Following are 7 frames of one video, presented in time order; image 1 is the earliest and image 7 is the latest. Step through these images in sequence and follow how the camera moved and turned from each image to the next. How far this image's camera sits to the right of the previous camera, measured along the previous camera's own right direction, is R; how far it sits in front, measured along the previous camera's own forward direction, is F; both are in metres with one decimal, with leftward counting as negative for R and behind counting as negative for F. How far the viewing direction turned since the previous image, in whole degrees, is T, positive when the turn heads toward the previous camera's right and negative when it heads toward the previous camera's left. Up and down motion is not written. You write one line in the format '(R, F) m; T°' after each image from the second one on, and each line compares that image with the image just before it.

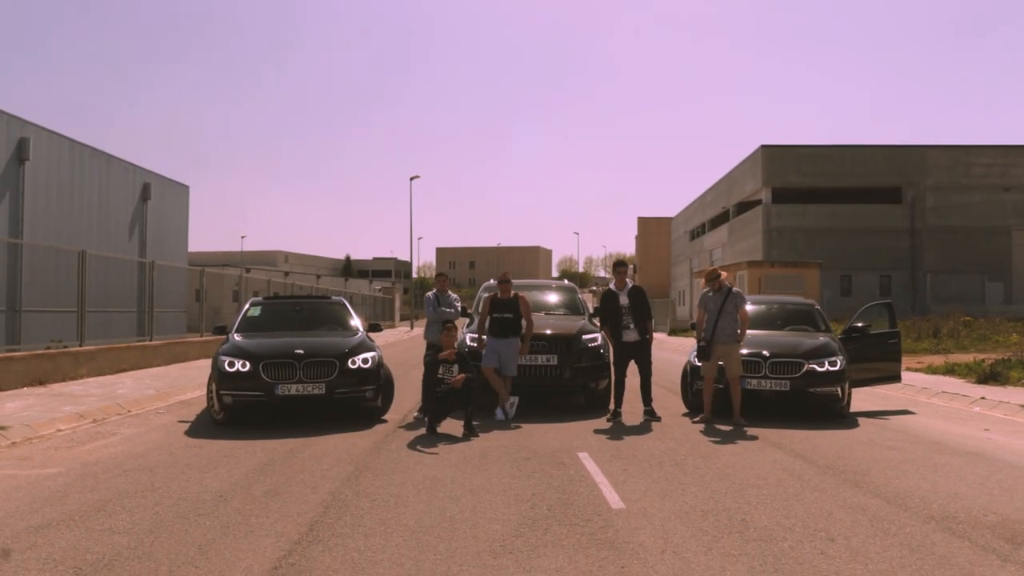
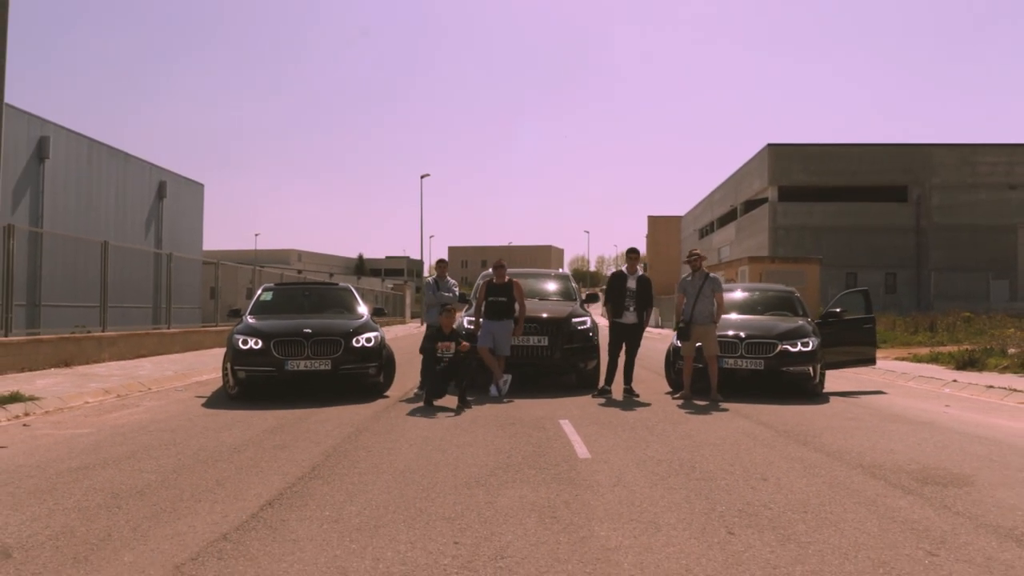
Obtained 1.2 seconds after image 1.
(+0.3, -0.8) m; -1°
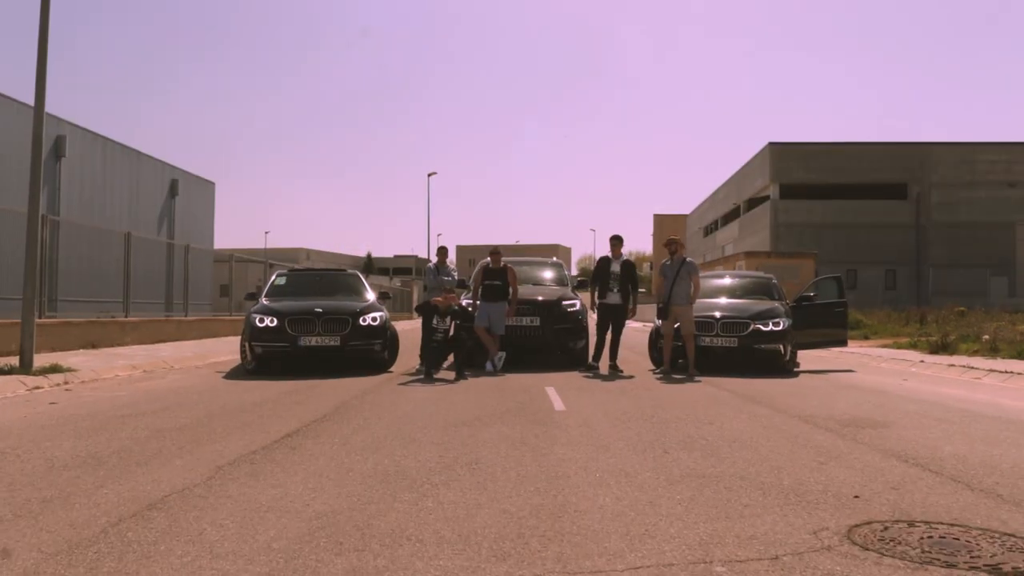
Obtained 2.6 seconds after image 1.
(+0.2, -1.1) m; -1°
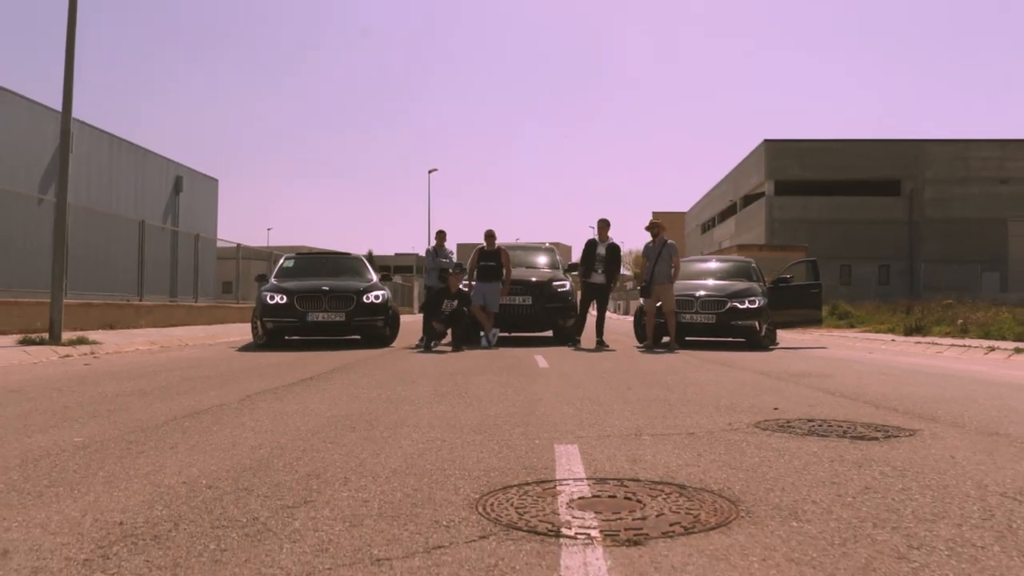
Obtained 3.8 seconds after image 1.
(+0.1, -0.9) m; 0°
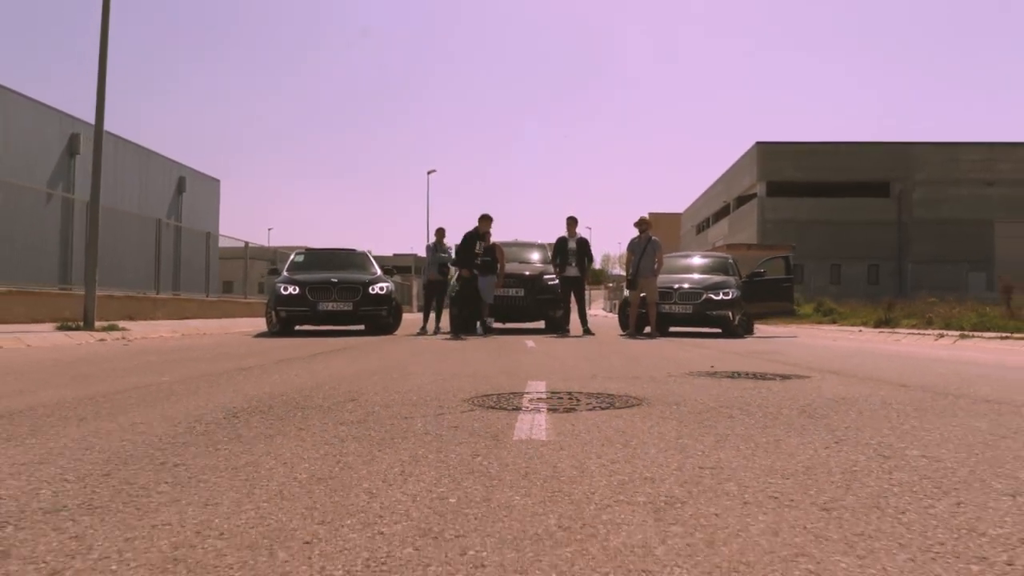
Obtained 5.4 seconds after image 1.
(+0.1, -1.2) m; 0°
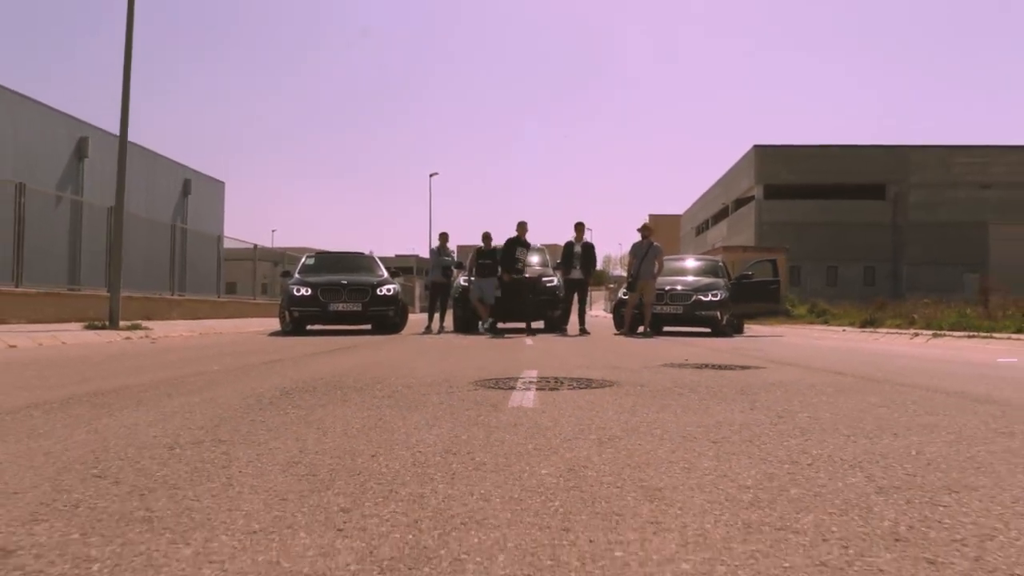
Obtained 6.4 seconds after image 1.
(0.0, -0.9) m; 0°
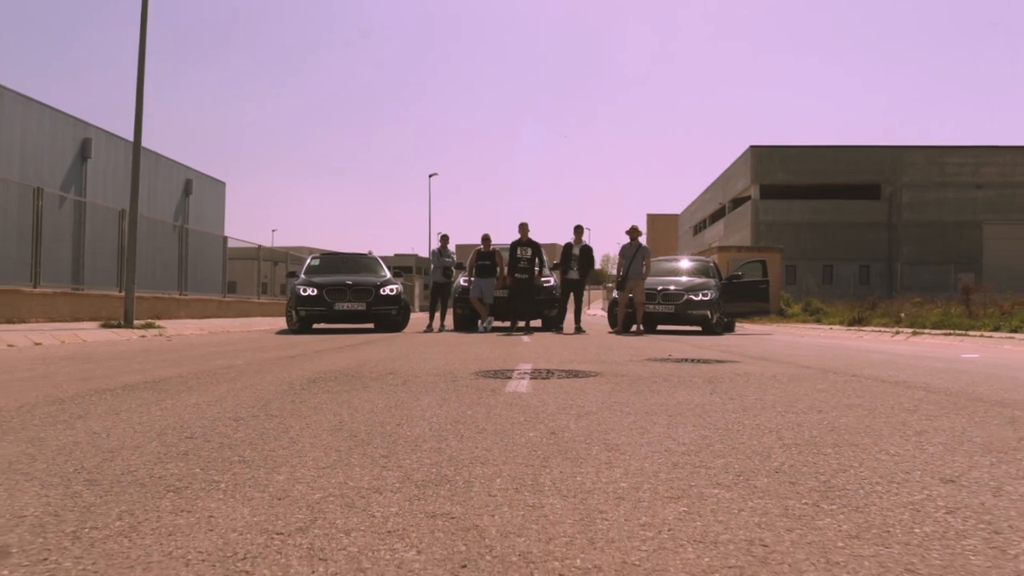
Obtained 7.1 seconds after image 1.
(0.0, -0.6) m; 0°
